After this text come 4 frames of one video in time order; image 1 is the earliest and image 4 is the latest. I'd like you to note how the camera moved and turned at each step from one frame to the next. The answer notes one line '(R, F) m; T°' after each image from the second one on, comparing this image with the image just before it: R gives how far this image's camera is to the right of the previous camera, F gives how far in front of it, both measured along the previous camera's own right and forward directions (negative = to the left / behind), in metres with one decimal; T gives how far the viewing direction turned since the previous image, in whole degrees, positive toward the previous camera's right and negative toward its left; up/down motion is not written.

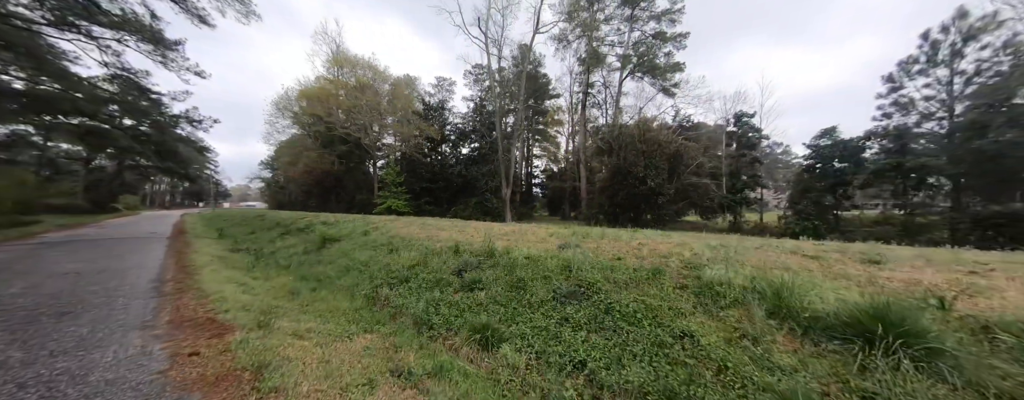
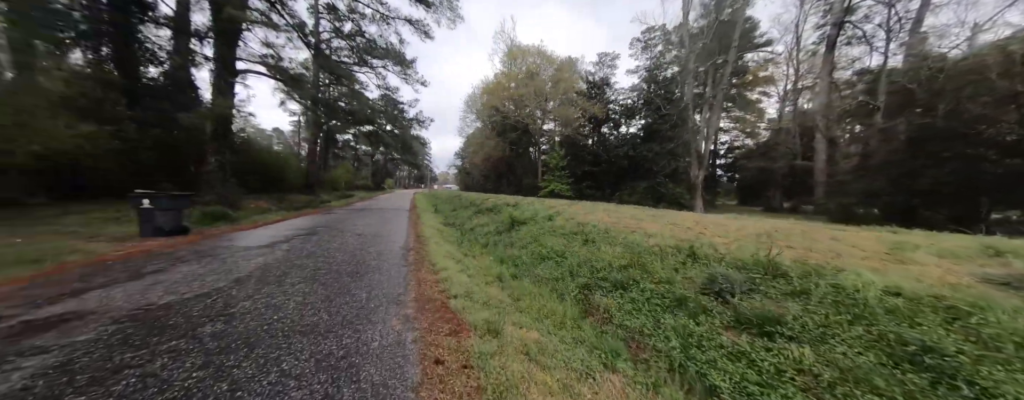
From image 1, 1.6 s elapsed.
(-1.6, +1.1) m; -31°
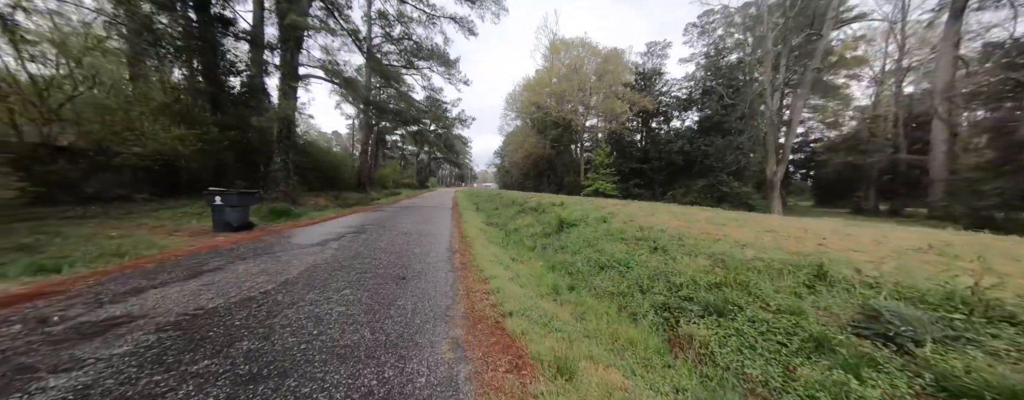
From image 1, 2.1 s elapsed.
(-0.3, +0.5) m; -8°
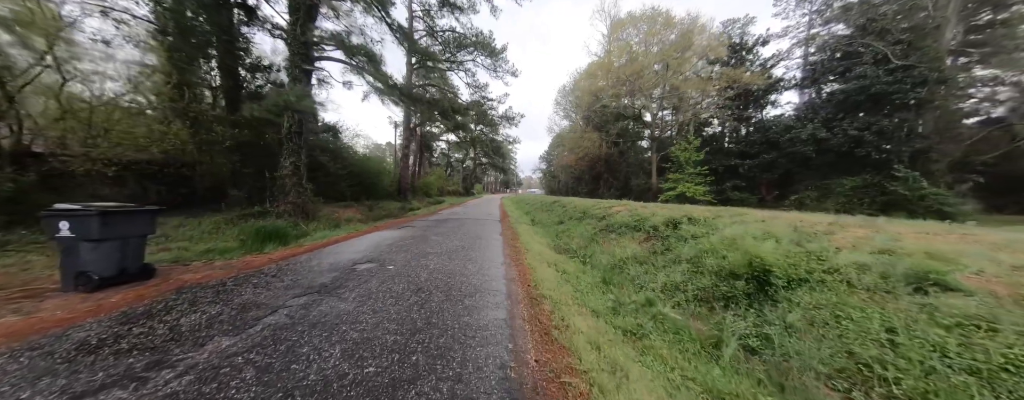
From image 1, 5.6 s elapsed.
(-1.0, +3.6) m; -10°
